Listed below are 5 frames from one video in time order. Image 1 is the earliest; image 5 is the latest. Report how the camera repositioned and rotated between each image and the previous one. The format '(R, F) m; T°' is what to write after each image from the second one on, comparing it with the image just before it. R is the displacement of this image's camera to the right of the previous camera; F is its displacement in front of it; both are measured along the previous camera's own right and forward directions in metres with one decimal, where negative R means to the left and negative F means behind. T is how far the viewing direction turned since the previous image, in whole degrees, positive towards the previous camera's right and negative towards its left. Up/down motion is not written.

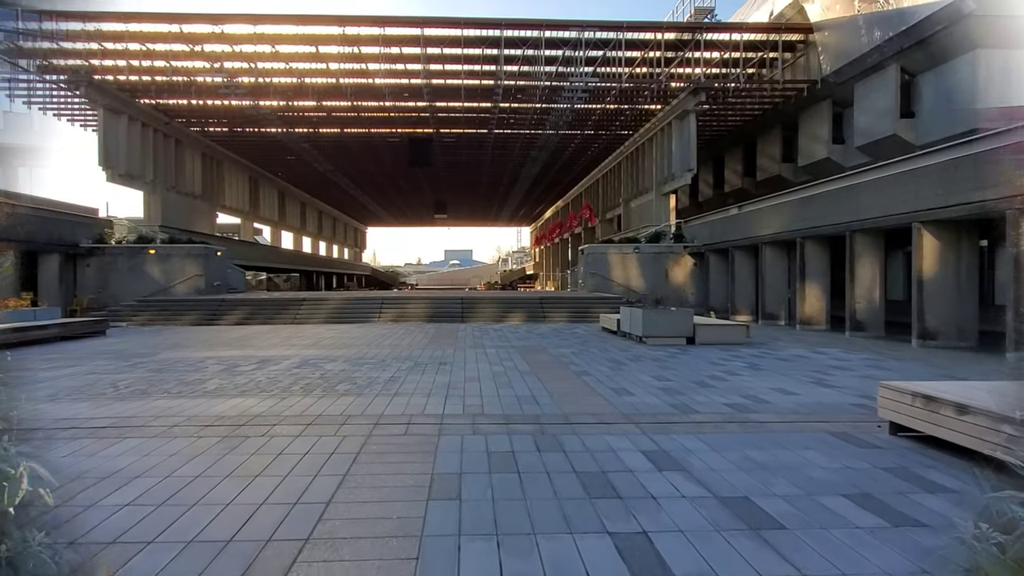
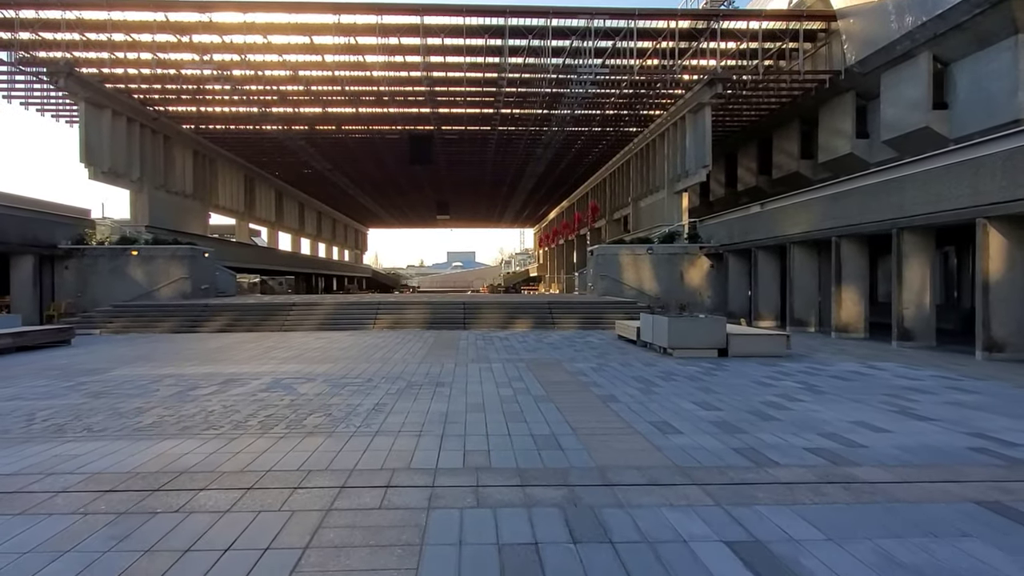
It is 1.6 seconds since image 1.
(-0.1, +1.6) m; 0°
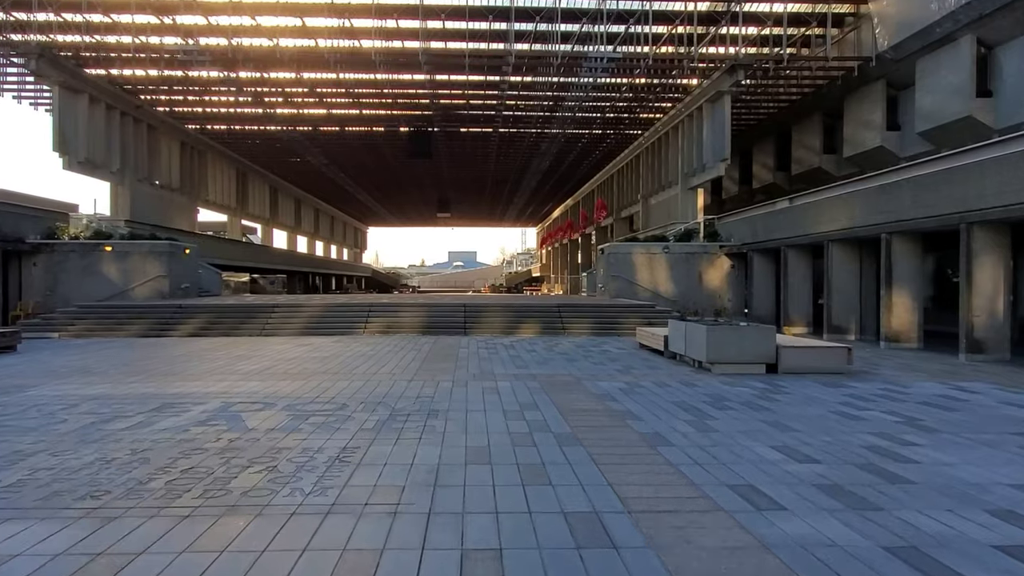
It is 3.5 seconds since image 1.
(-0.1, +1.9) m; 0°
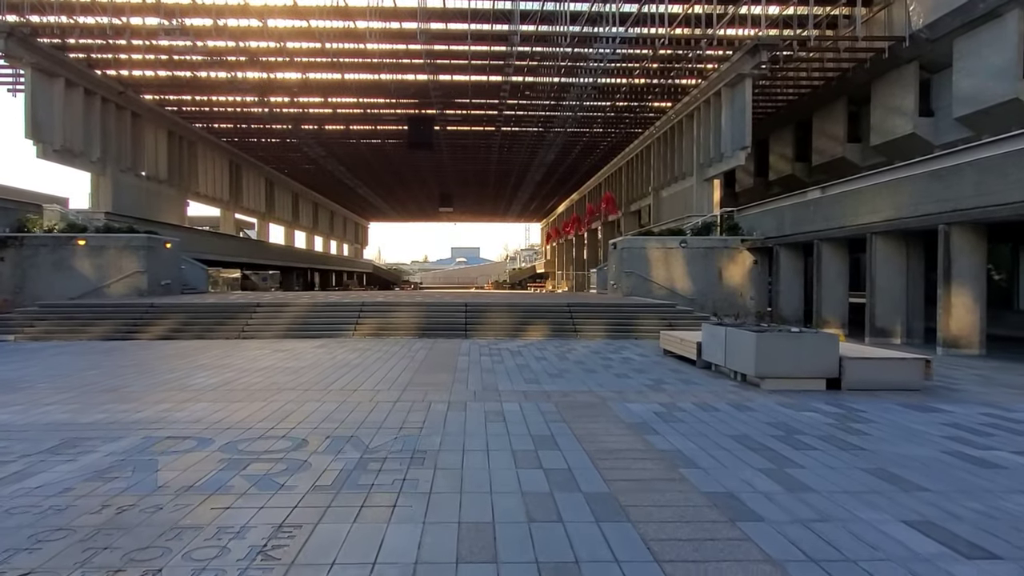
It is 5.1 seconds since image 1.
(-0.1, +1.7) m; 0°
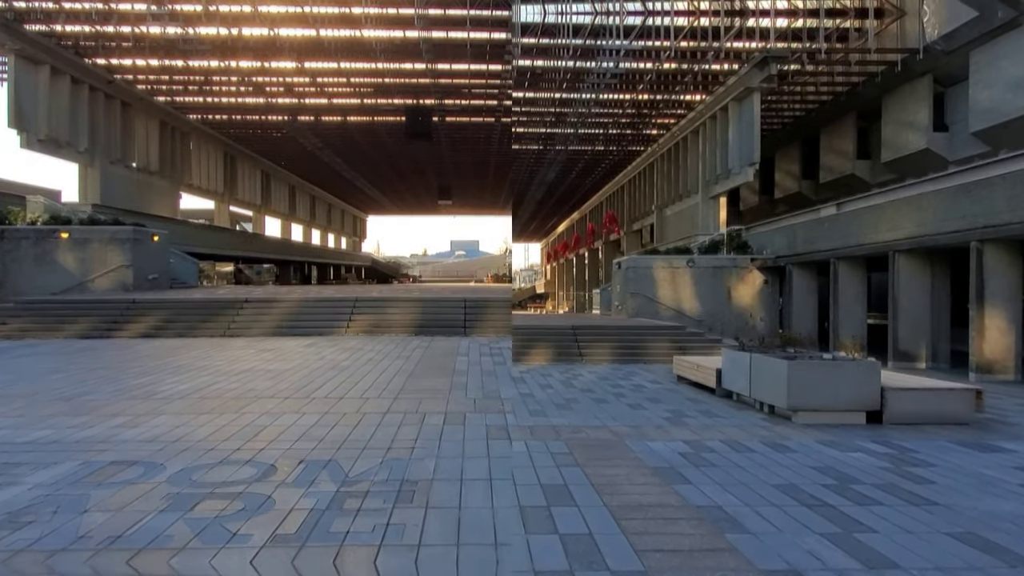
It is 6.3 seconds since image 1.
(-0.1, +0.8) m; 0°
